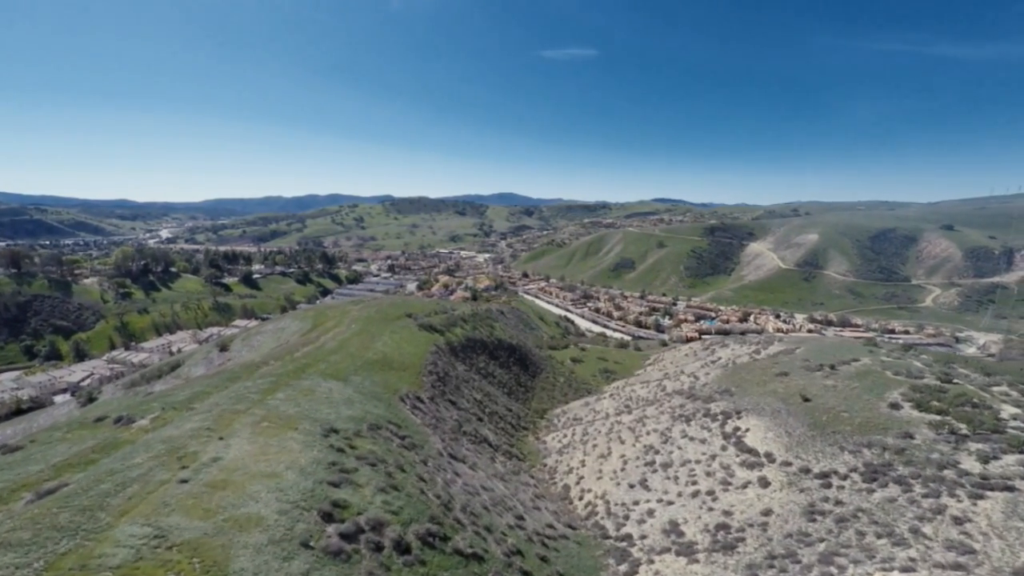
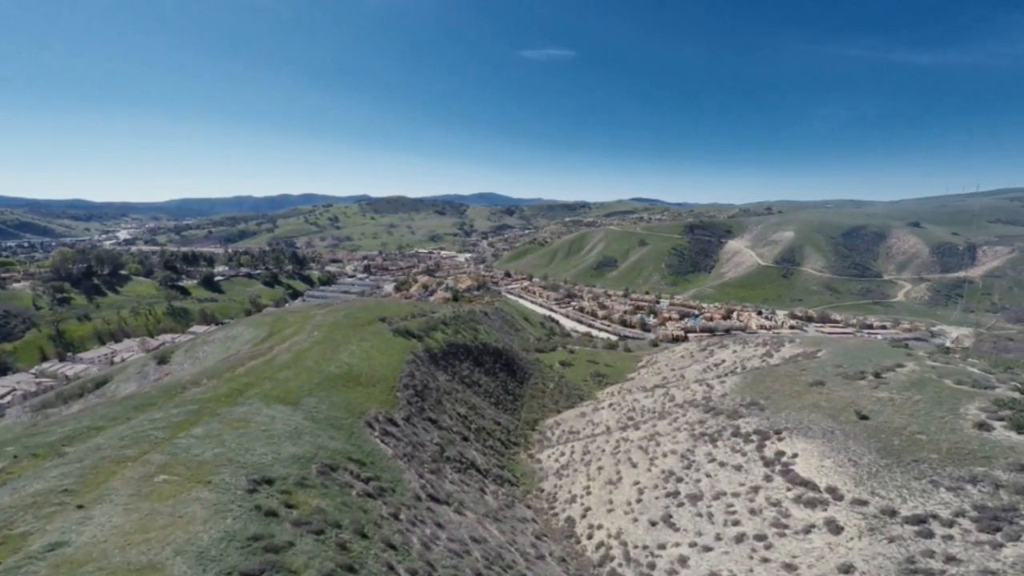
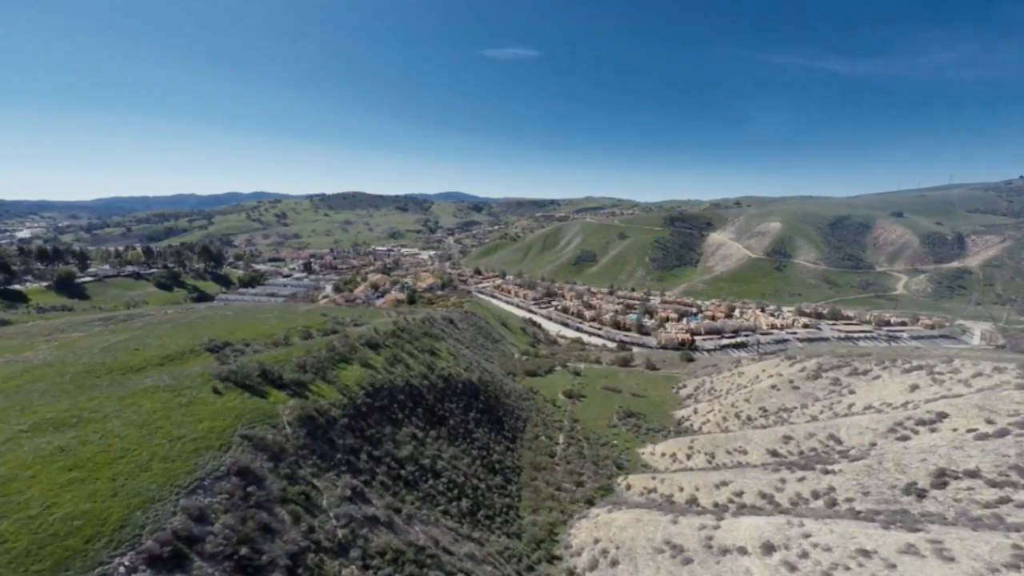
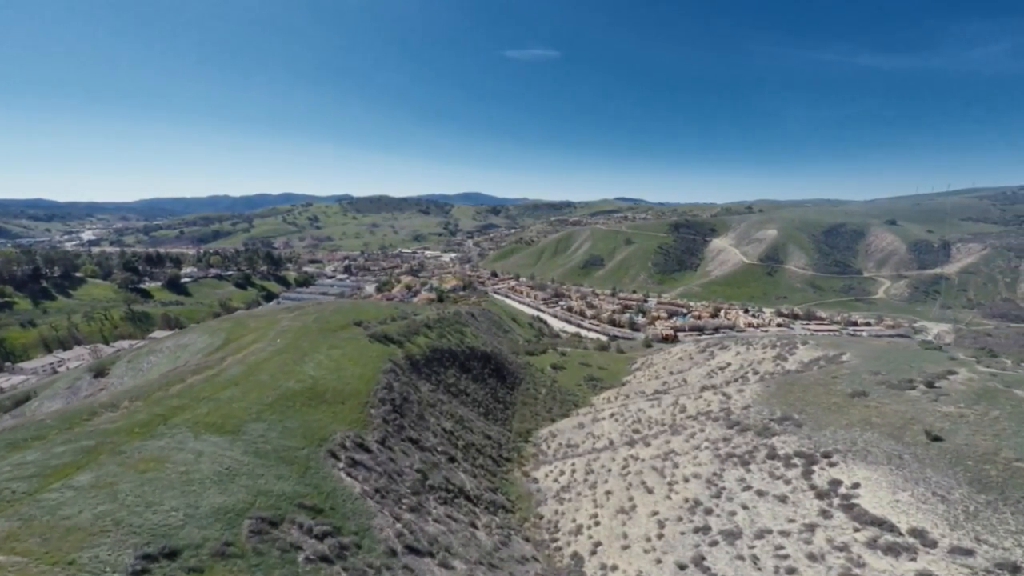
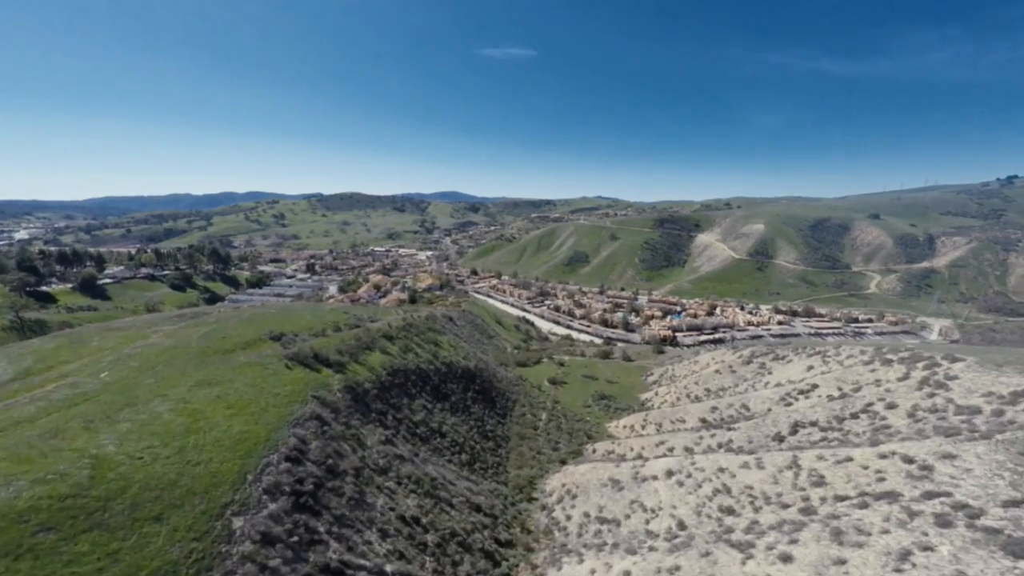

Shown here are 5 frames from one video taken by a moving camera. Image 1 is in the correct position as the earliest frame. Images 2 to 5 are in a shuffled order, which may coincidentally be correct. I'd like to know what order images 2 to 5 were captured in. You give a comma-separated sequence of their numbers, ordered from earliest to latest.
2, 4, 5, 3
